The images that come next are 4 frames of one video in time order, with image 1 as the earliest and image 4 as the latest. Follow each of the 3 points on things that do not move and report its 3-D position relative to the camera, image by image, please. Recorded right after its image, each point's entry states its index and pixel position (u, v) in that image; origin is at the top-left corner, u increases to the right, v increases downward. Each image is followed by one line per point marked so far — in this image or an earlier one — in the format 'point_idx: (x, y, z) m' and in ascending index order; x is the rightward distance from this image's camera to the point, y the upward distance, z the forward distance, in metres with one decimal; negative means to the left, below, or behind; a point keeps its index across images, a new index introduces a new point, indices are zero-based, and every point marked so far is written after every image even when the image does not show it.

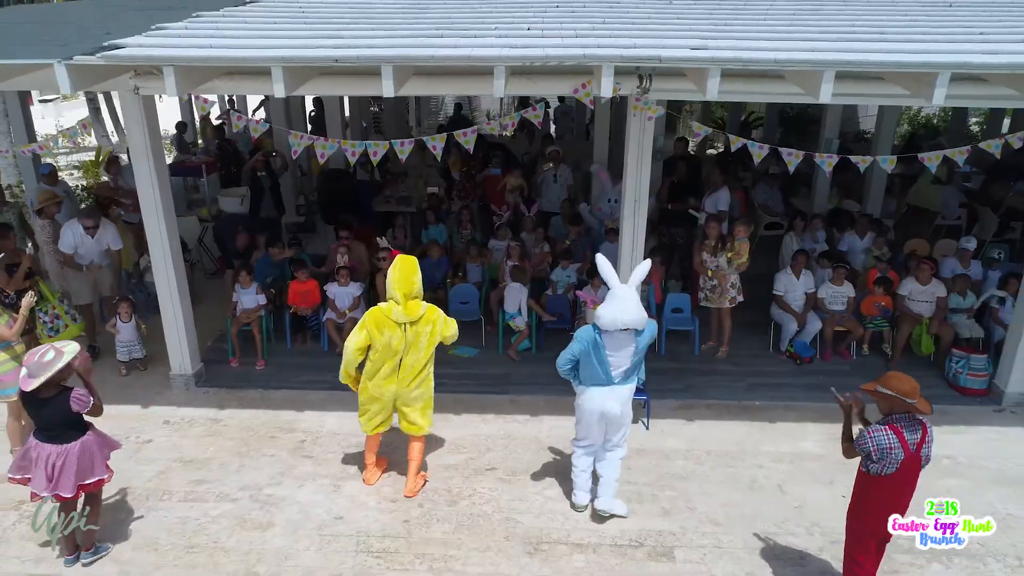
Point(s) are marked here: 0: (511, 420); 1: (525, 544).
0: (0.0, -0.9, +5.8) m
1: (+0.1, -1.4, +4.4) m
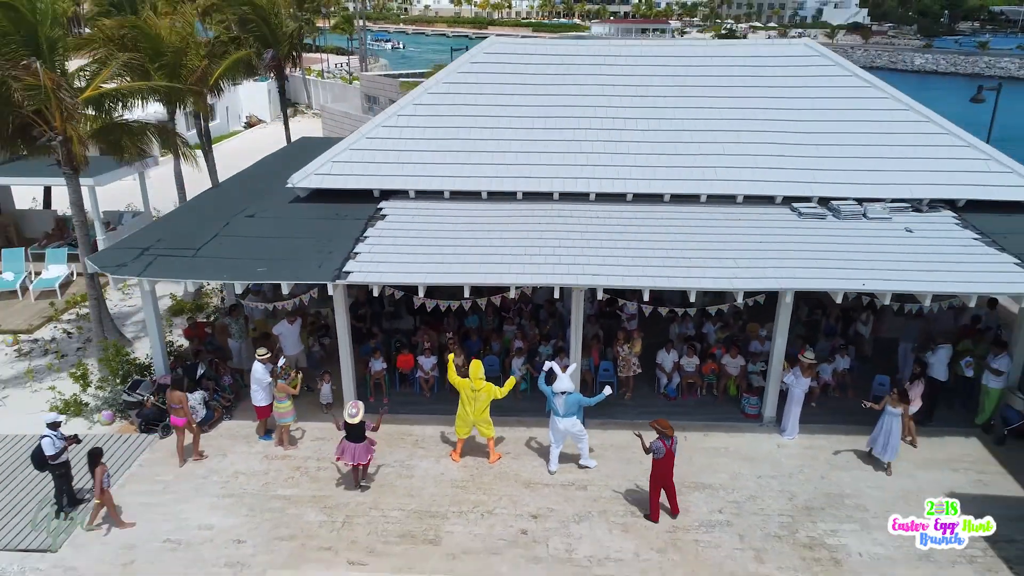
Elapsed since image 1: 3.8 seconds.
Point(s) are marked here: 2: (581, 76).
0: (+0.1, -2.1, +11.6) m
1: (+0.2, -2.6, +10.2) m
2: (+1.2, +3.8, +13.8) m
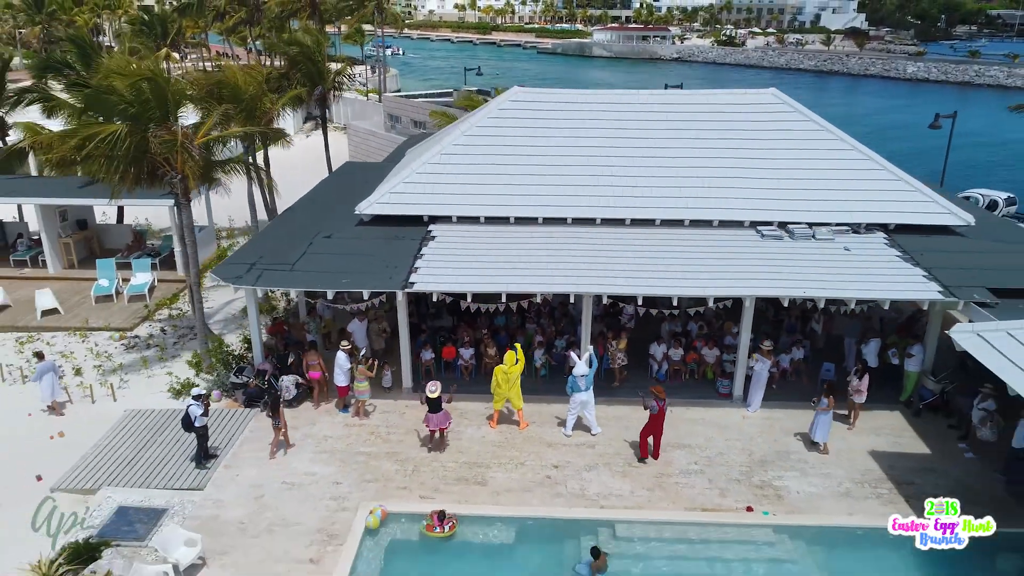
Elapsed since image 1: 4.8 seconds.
0: (+0.5, -2.2, +14.8) m
1: (+0.6, -2.7, +13.4) m
2: (+1.7, +3.7, +17.0) m
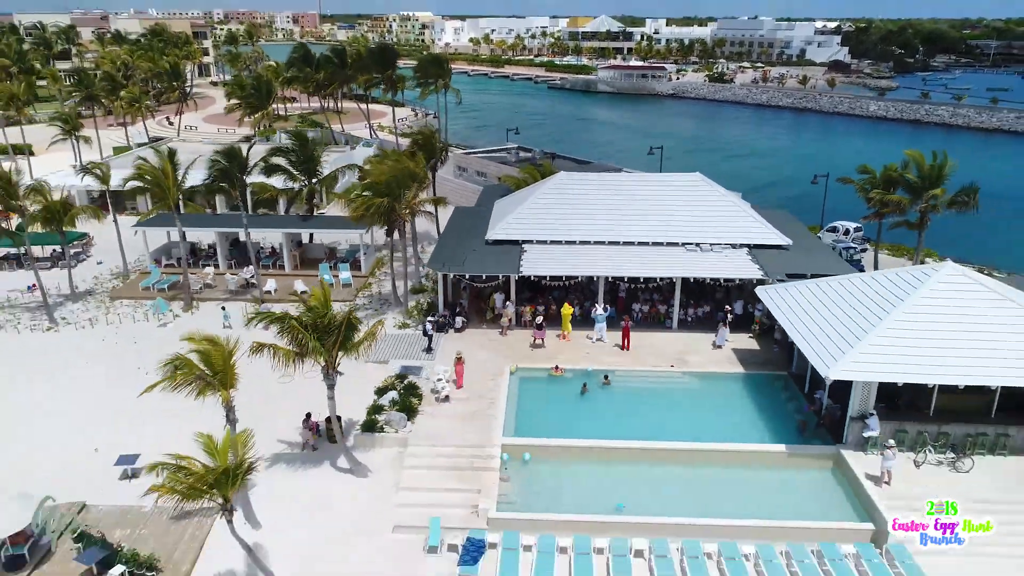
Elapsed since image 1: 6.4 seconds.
0: (+2.6, -1.7, +30.6) m
1: (+2.7, -2.1, +29.3) m
2: (+3.8, +4.2, +33.0) m
